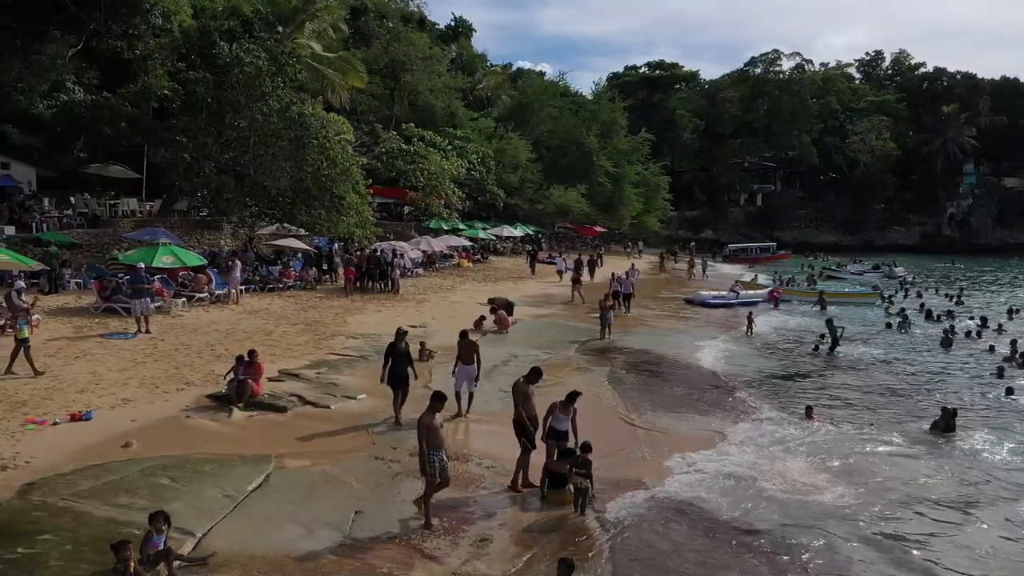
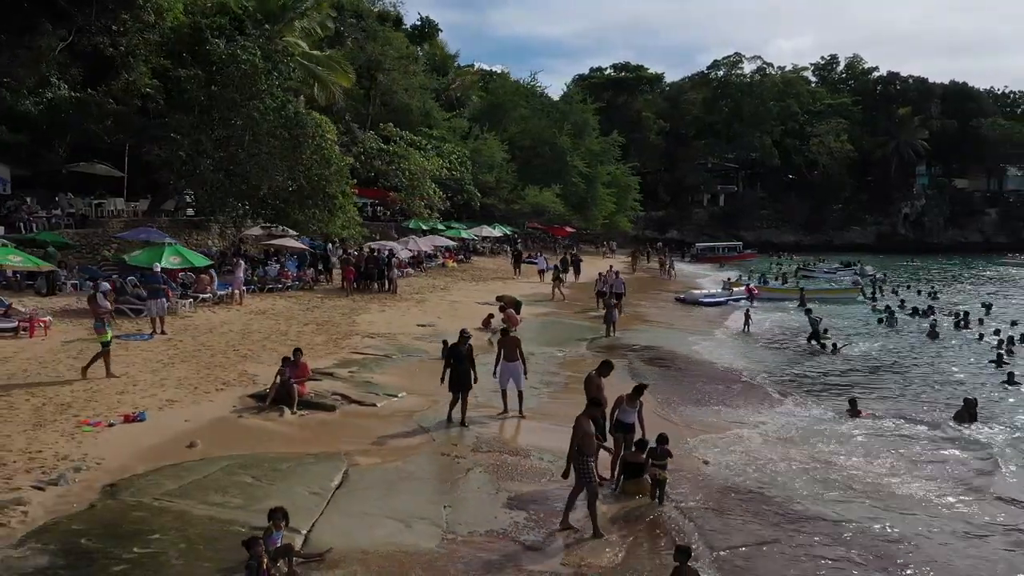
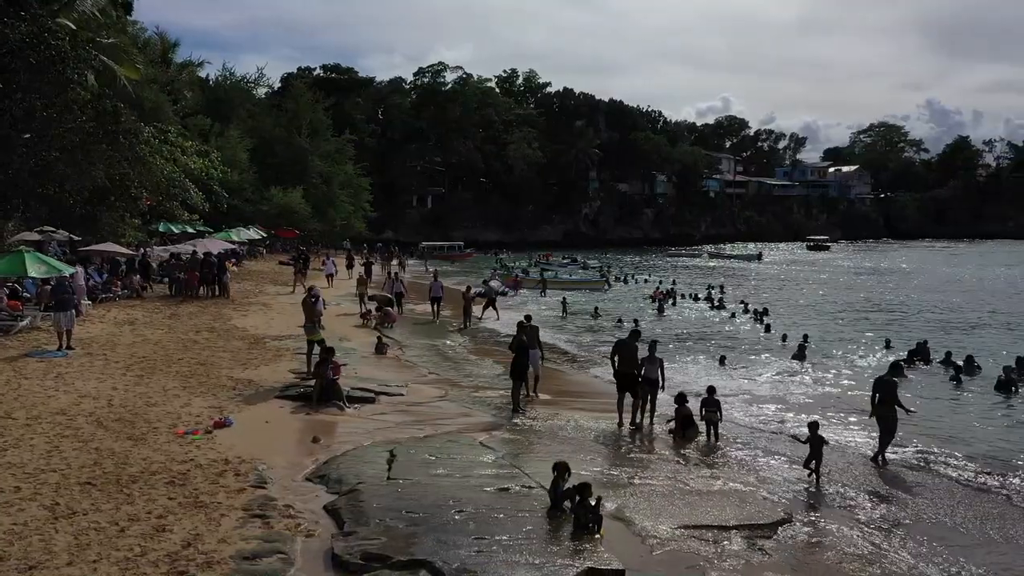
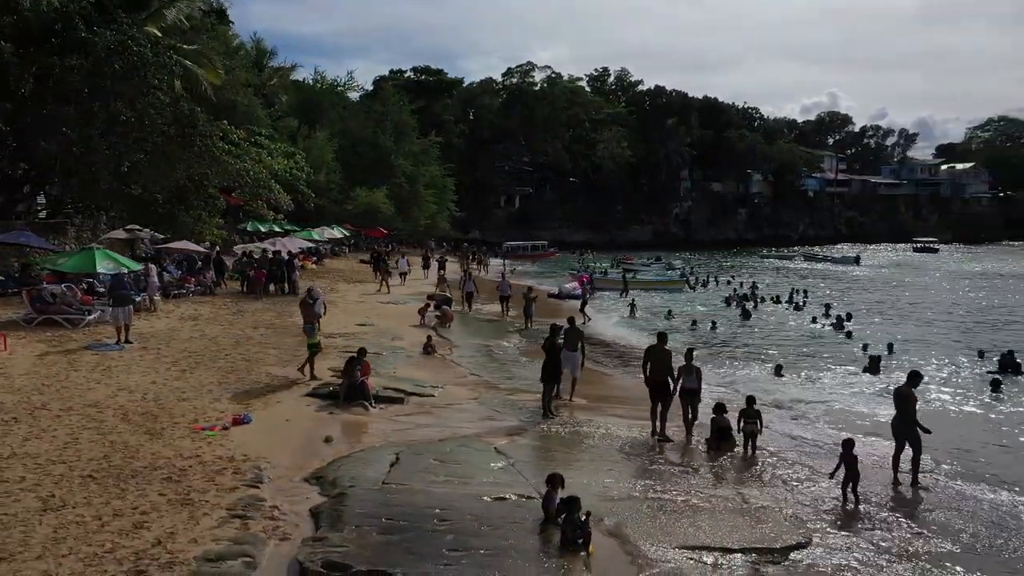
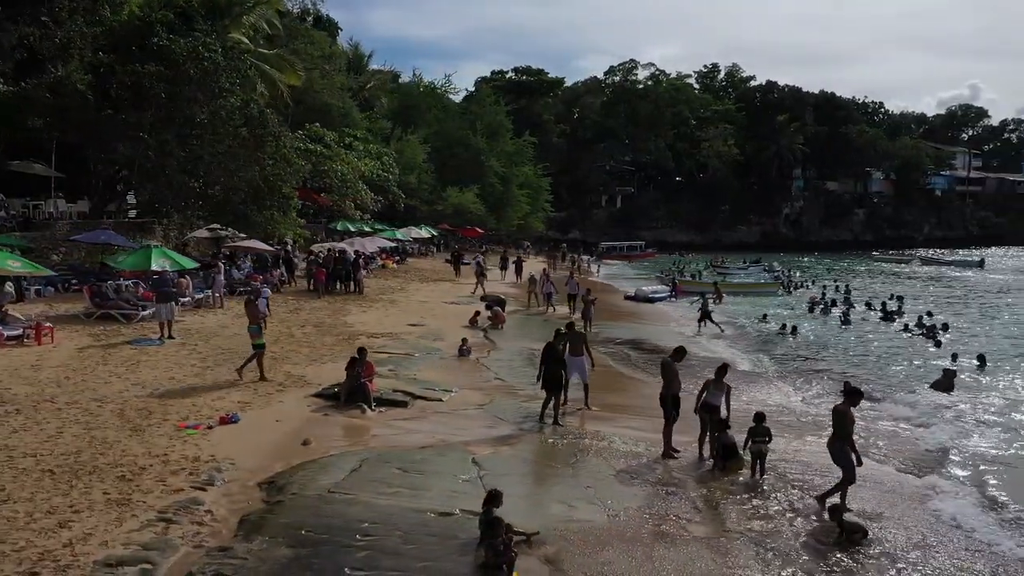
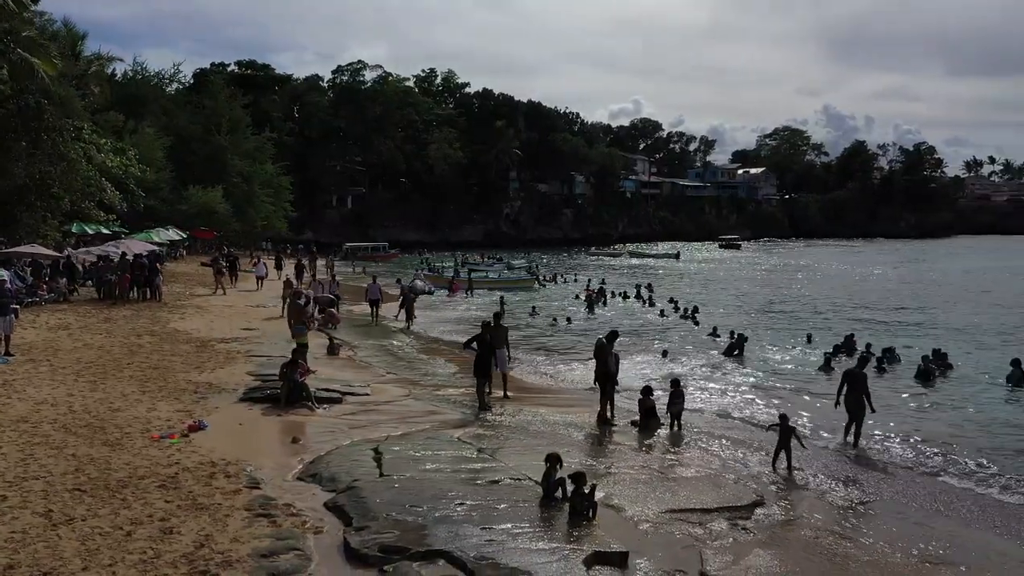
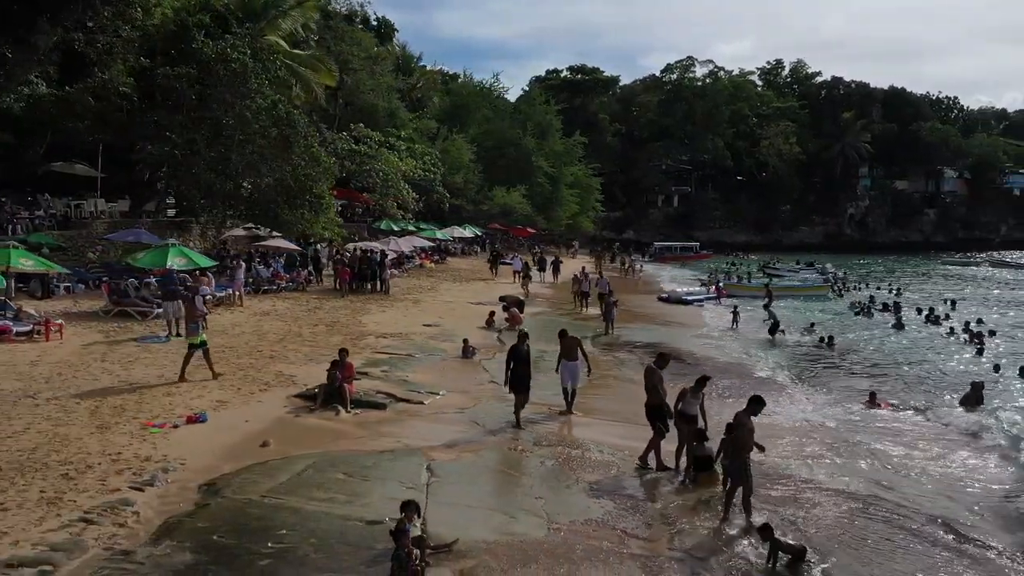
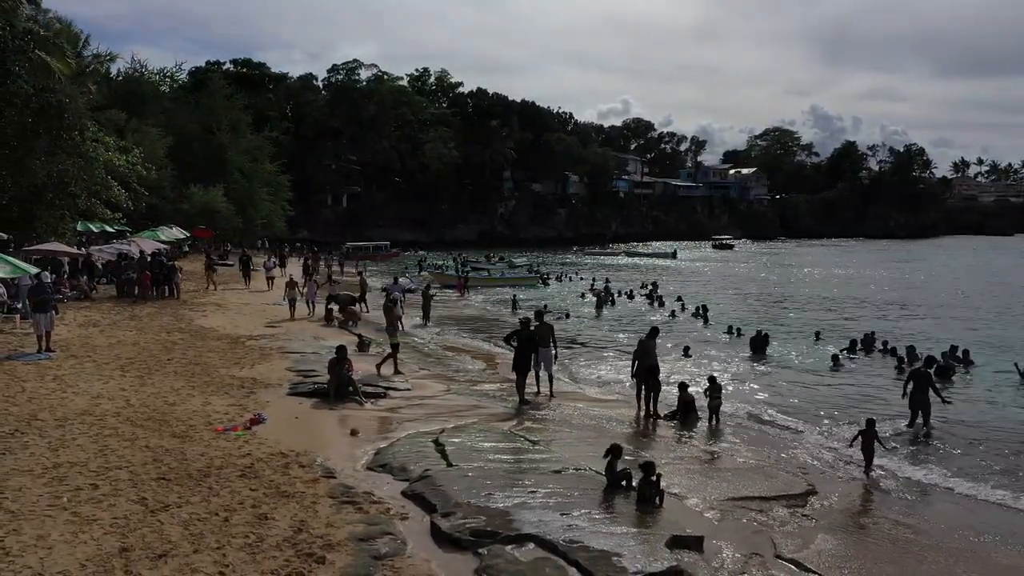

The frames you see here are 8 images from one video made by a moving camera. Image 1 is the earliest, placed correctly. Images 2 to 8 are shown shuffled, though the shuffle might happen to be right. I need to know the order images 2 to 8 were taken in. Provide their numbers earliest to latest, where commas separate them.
2, 7, 5, 4, 3, 6, 8
